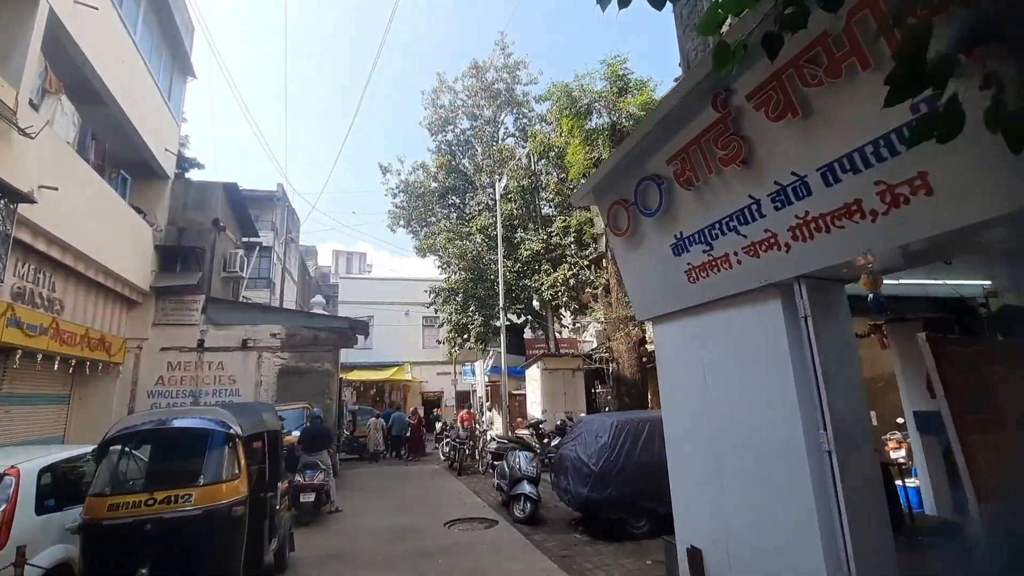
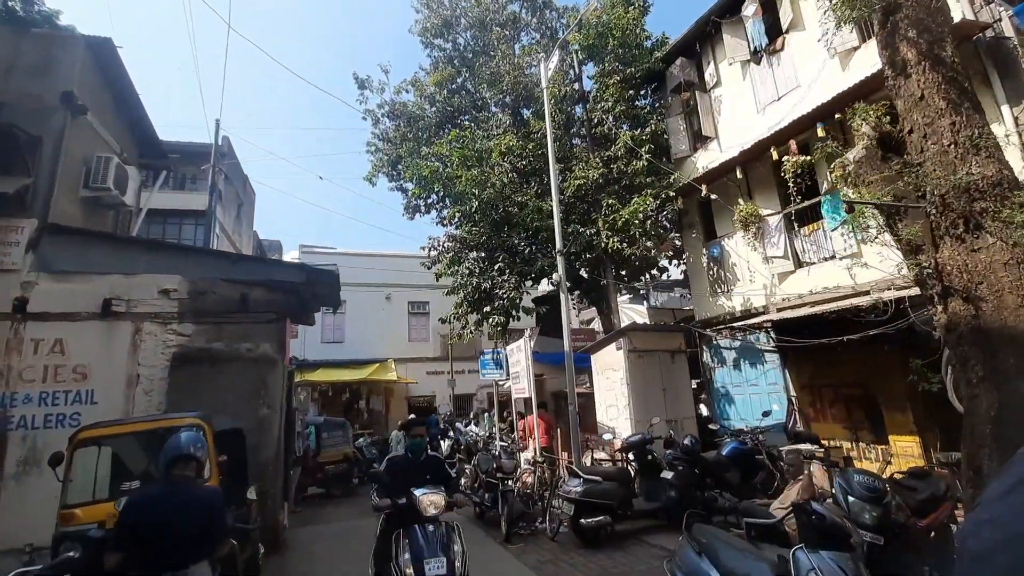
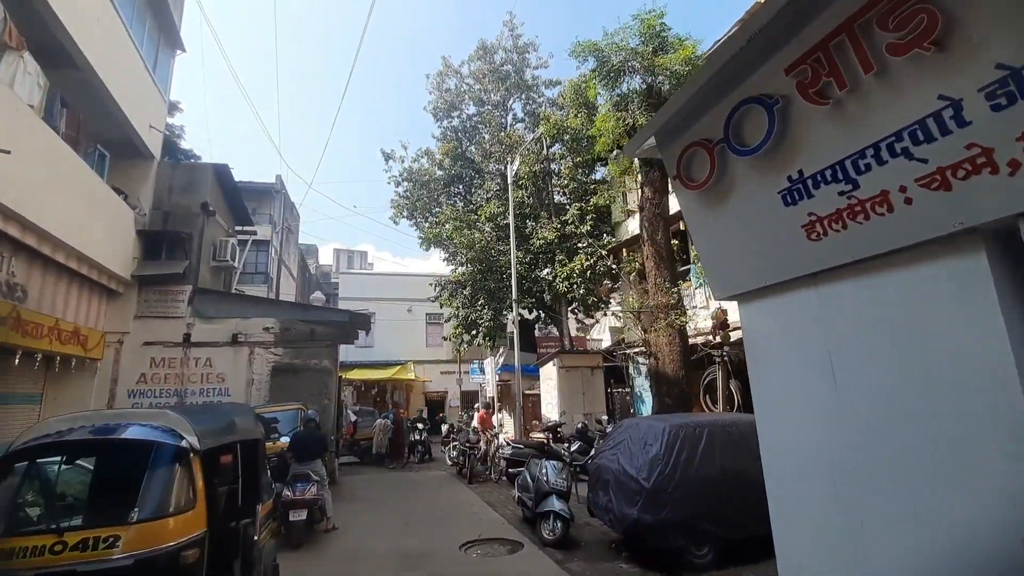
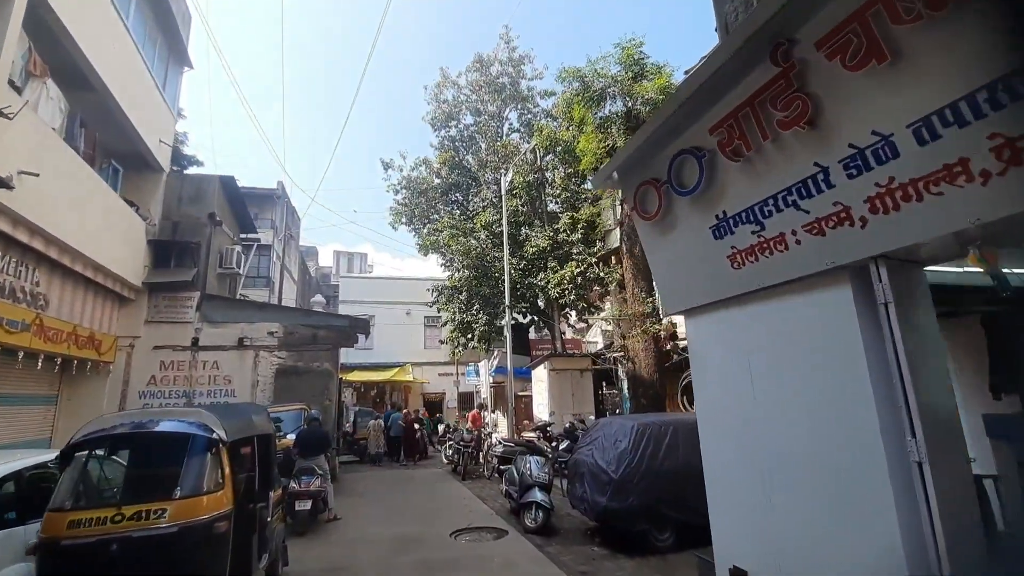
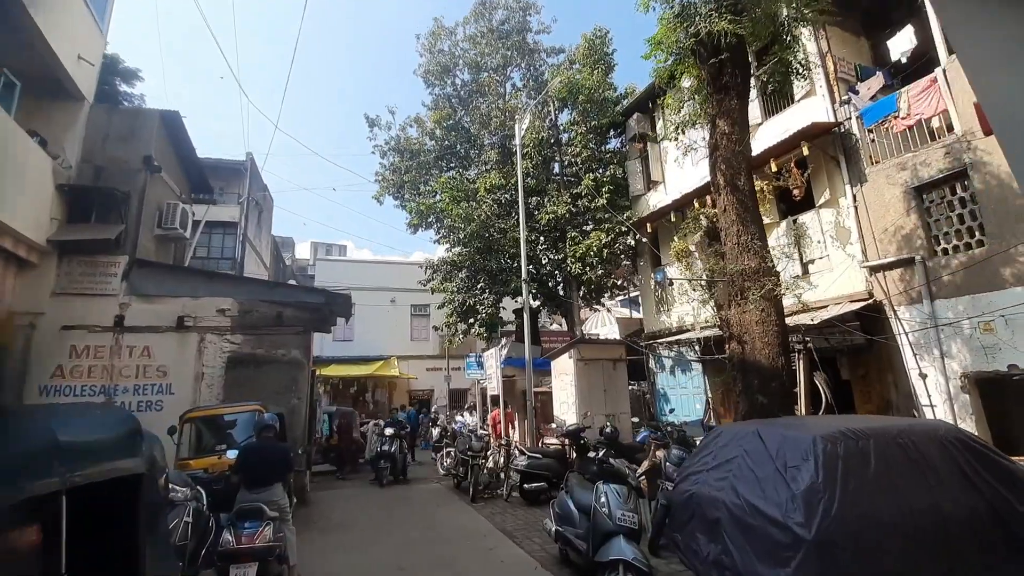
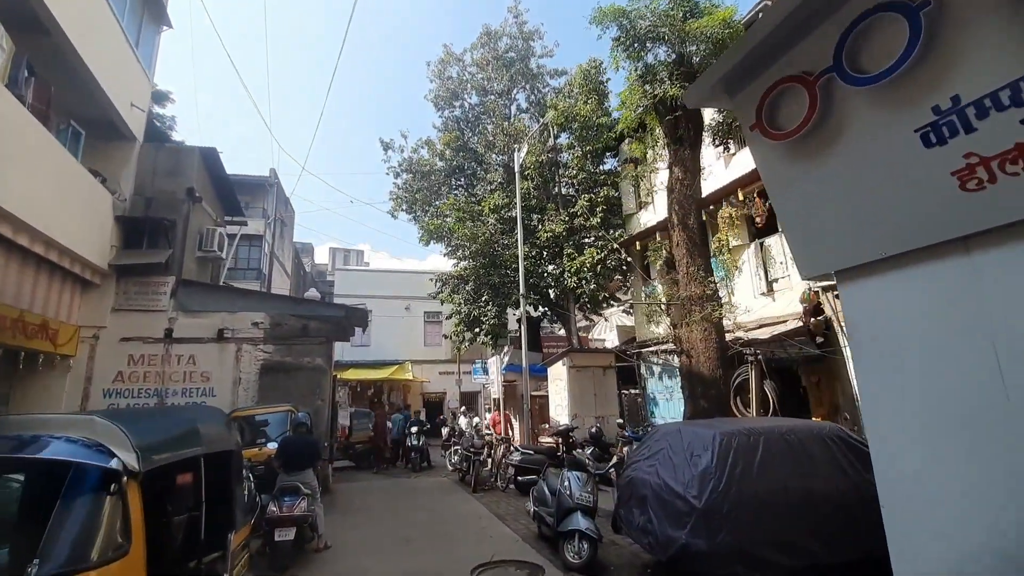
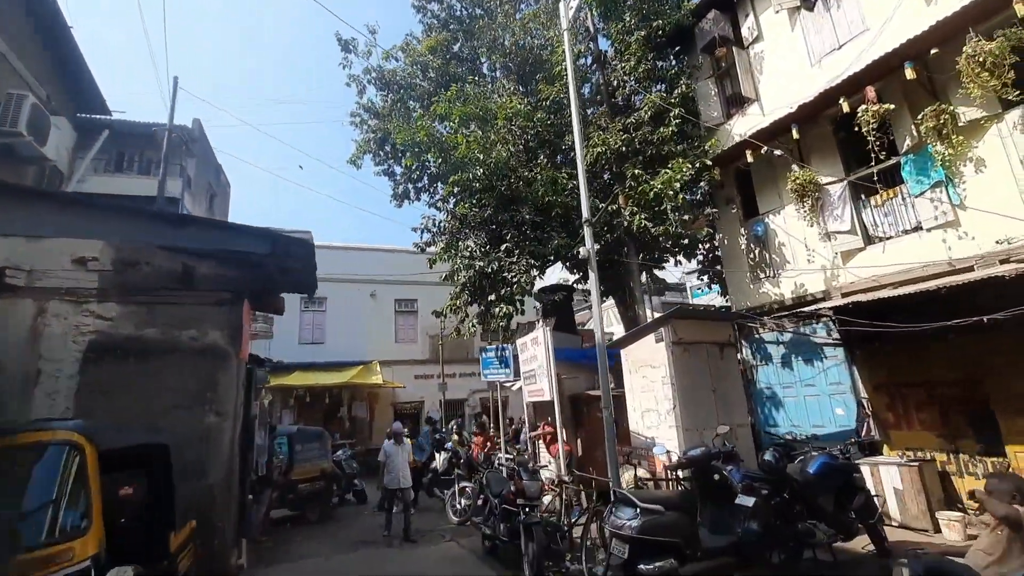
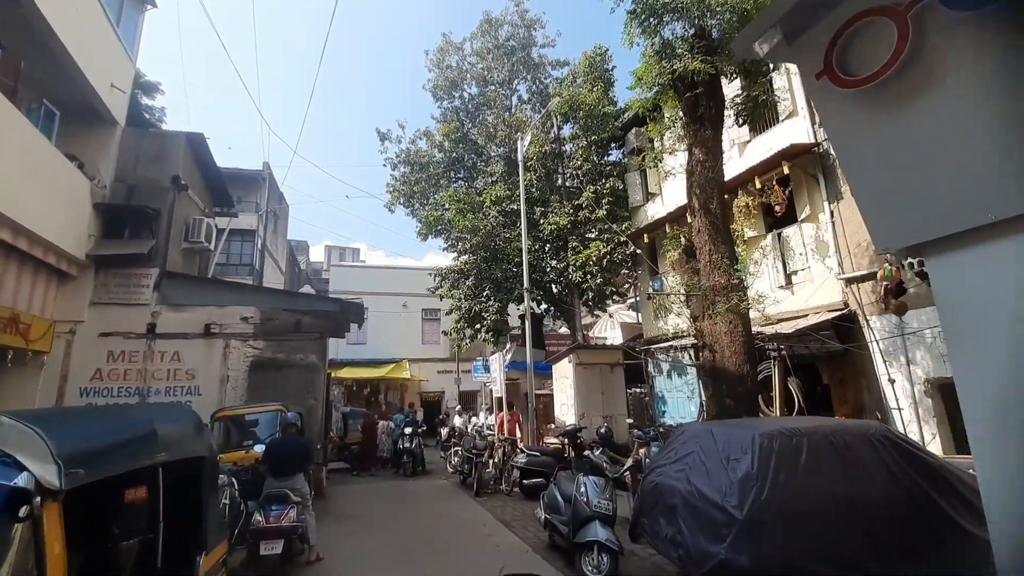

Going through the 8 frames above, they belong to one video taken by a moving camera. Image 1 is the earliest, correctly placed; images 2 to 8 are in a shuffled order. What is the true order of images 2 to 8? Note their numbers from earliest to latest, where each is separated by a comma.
4, 3, 6, 8, 5, 2, 7
